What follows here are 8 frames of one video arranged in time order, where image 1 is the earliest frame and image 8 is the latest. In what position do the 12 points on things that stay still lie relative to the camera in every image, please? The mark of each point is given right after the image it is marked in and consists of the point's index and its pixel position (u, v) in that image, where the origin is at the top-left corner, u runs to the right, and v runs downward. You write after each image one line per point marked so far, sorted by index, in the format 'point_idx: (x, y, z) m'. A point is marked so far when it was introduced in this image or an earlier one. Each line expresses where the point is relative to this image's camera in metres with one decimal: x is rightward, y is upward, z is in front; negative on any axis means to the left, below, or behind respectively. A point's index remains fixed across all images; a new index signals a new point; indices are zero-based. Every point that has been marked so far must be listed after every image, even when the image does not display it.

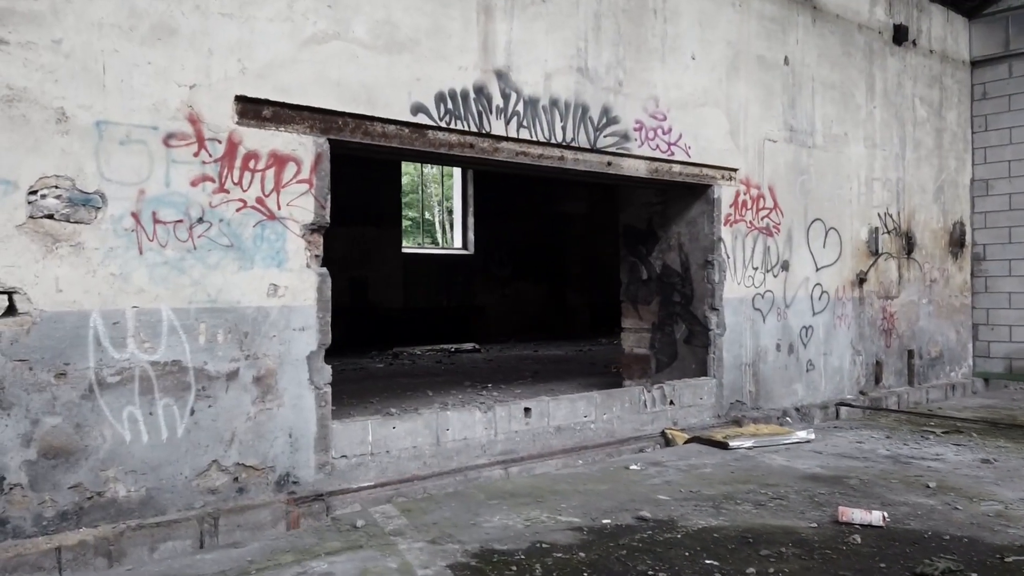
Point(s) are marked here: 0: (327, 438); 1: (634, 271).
0: (-0.8, -0.7, +3.9) m
1: (+0.9, +0.1, +6.2) m
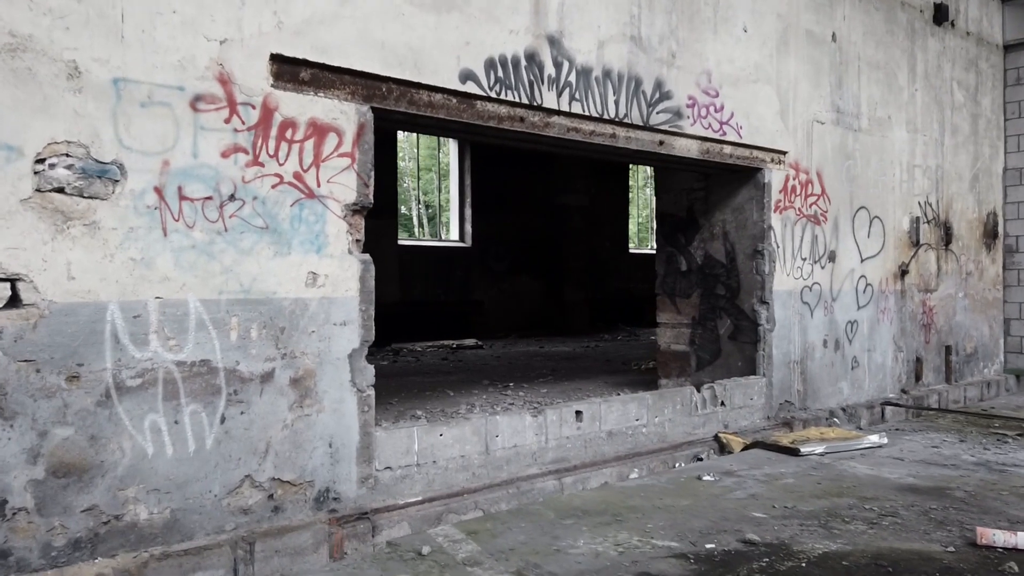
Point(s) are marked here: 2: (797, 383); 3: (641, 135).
0: (-0.6, -0.6, +3.4) m
1: (+1.1, +0.2, +5.8) m
2: (+1.9, -0.6, +5.6) m
3: (+0.7, +0.8, +4.6) m
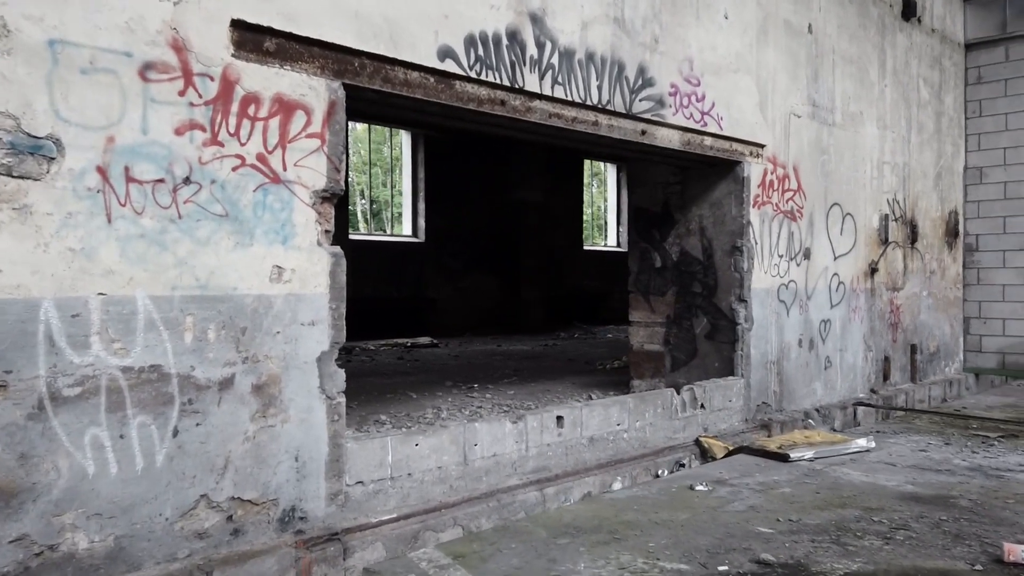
0: (-0.6, -0.6, +3.1) m
1: (+0.9, +0.2, +5.6) m
2: (+1.7, -0.6, +5.4) m
3: (+0.6, +0.8, +4.3) m
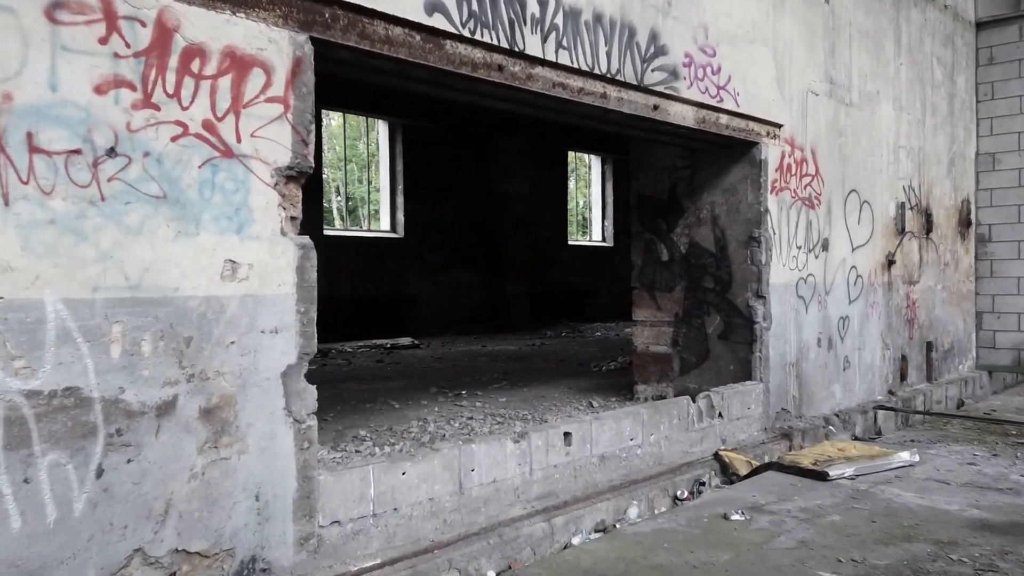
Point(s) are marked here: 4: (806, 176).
0: (-0.6, -0.6, +2.5) m
1: (+0.8, +0.2, +5.1) m
2: (+1.6, -0.6, +4.9) m
3: (+0.5, +0.9, +3.8) m
4: (+1.8, +0.7, +5.1) m
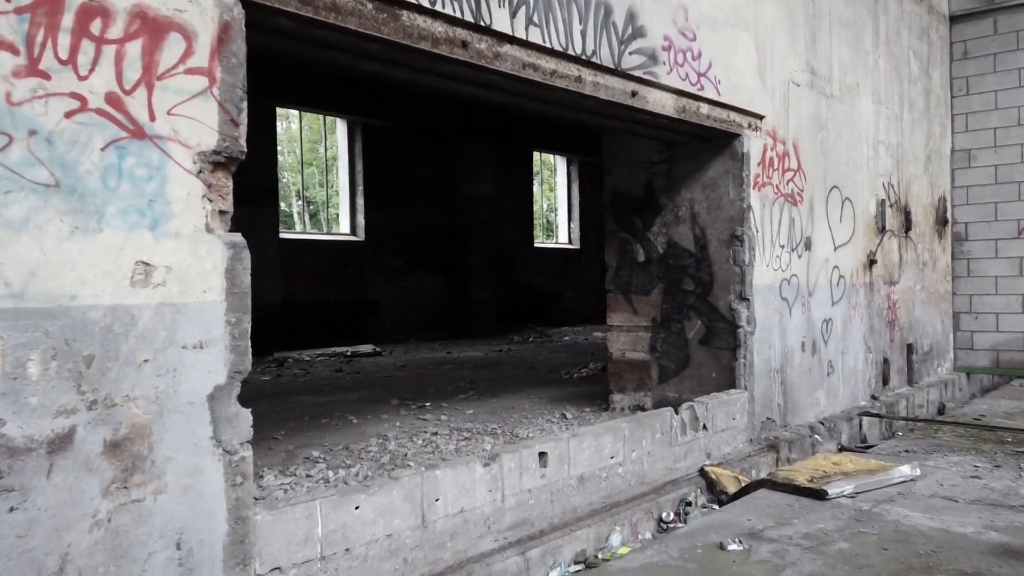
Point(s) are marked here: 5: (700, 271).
0: (-0.7, -0.6, +2.1) m
1: (+0.6, +0.2, +4.8) m
2: (+1.4, -0.6, +4.6) m
3: (+0.4, +0.8, +3.5) m
4: (+1.6, +0.7, +4.8) m
5: (+1.0, +0.1, +4.5) m
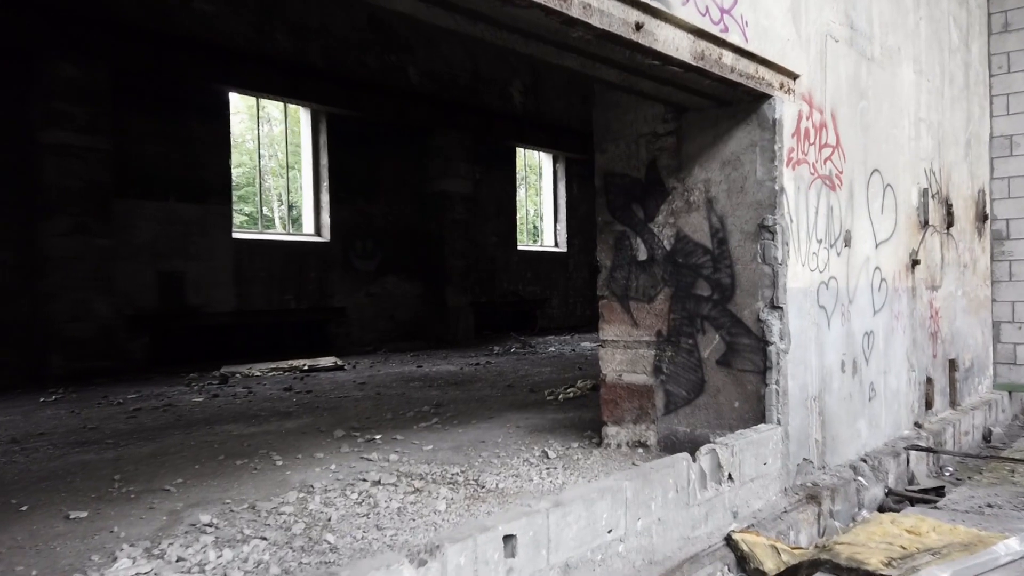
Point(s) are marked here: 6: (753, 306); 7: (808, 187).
0: (-0.8, -0.6, +1.1) m
1: (+0.5, +0.2, +3.8) m
2: (+1.3, -0.6, +3.7) m
3: (+0.3, +0.8, +2.5) m
4: (+1.4, +0.6, +3.8) m
5: (+0.9, +0.1, +3.5) m
6: (+1.0, -0.1, +3.4) m
7: (+1.3, +0.4, +3.6) m
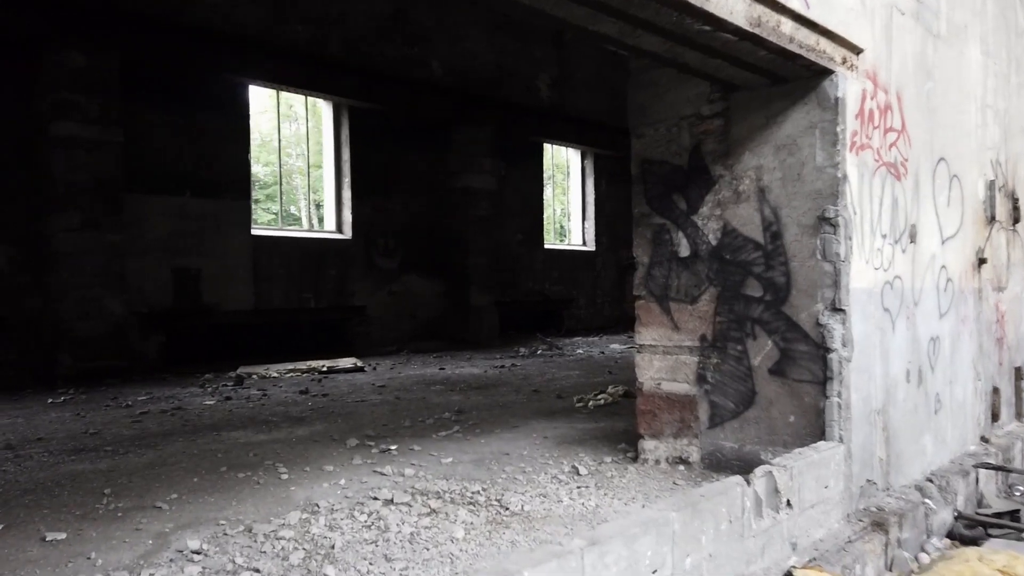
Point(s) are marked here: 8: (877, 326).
0: (-0.7, -0.6, +0.8) m
1: (+0.6, +0.2, +3.4) m
2: (+1.4, -0.6, +3.3) m
3: (+0.4, +0.8, +2.1) m
4: (+1.5, +0.6, +3.4) m
5: (+1.0, +0.1, +3.2) m
6: (+1.1, -0.1, +3.0) m
7: (+1.4, +0.4, +3.3) m
8: (+1.4, -0.1, +3.3) m
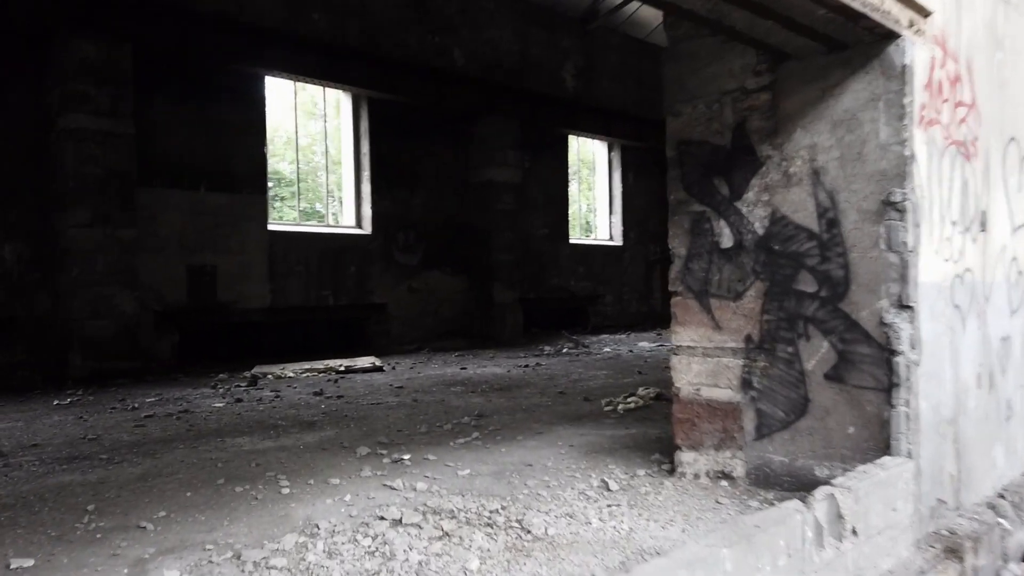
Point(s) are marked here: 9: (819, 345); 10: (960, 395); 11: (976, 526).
0: (-0.7, -0.6, +0.5) m
1: (+0.7, +0.2, +3.1) m
2: (+1.5, -0.6, +2.9) m
3: (+0.4, +0.9, +1.8) m
4: (+1.6, +0.7, +3.0) m
5: (+1.0, +0.1, +2.8) m
6: (+1.1, -0.1, +2.7) m
7: (+1.5, +0.5, +2.9) m
8: (+1.5, -0.1, +2.9) m
9: (+1.0, -0.2, +2.8) m
10: (+1.6, -0.4, +3.0) m
11: (+1.6, -0.8, +2.9) m
